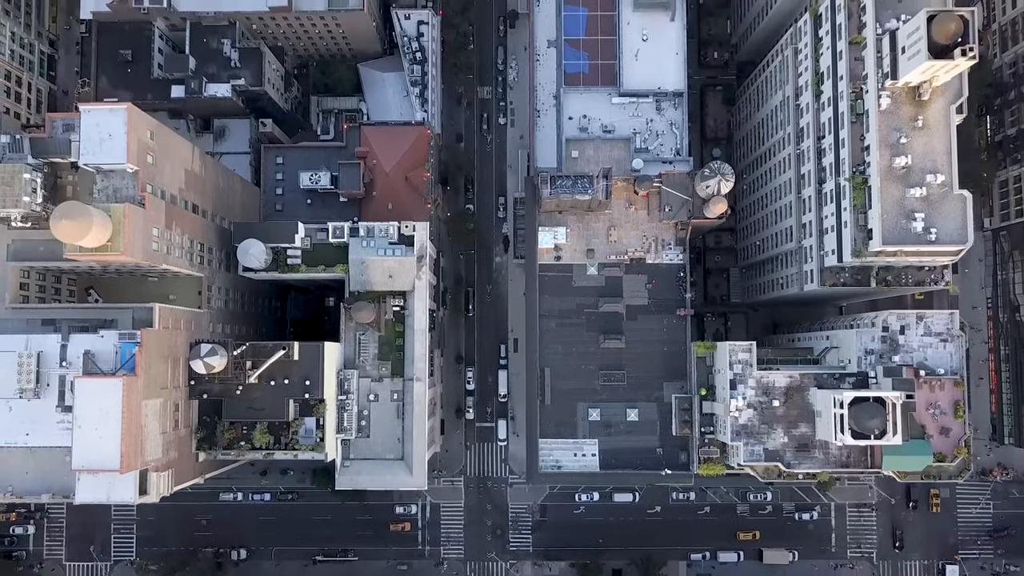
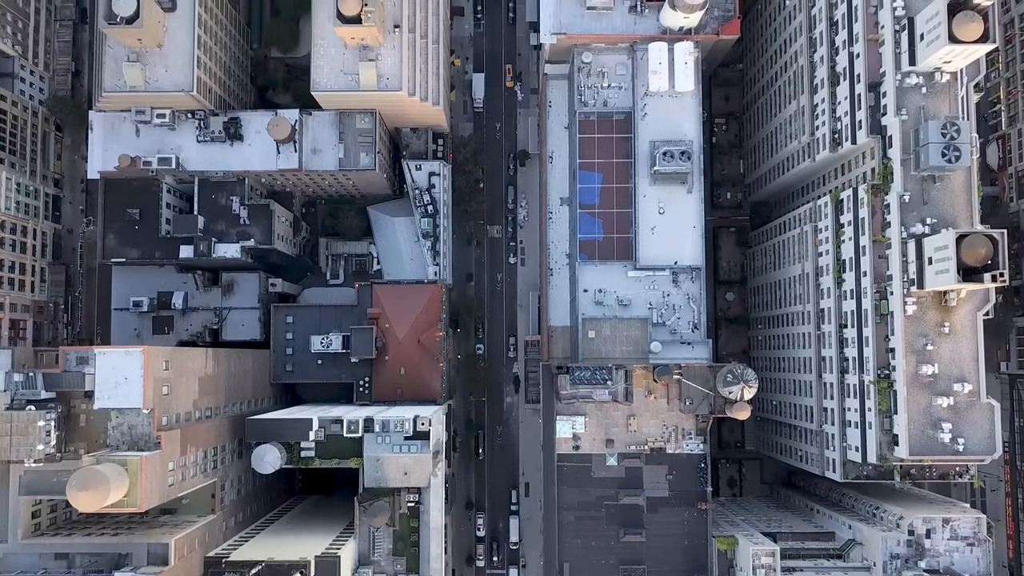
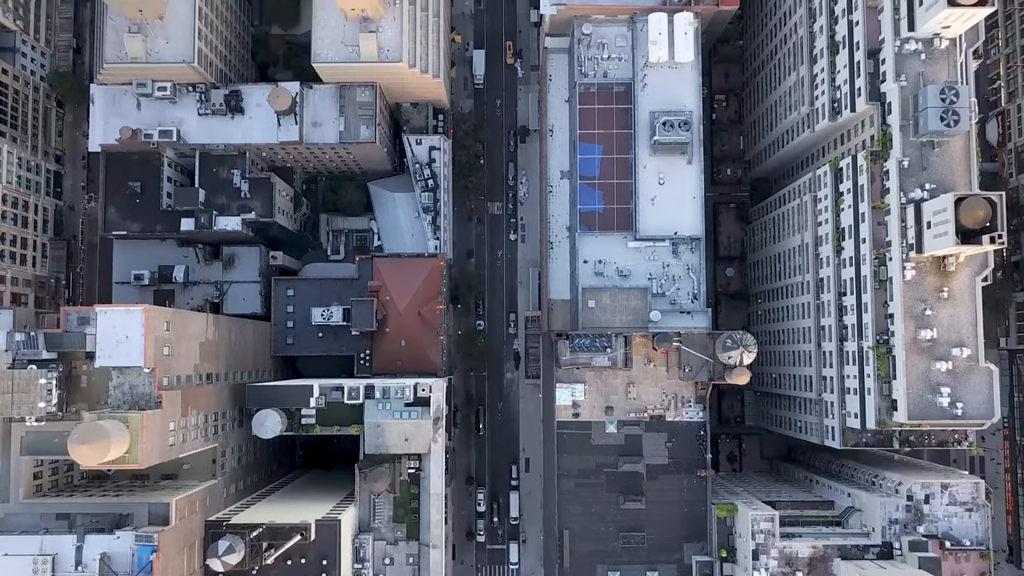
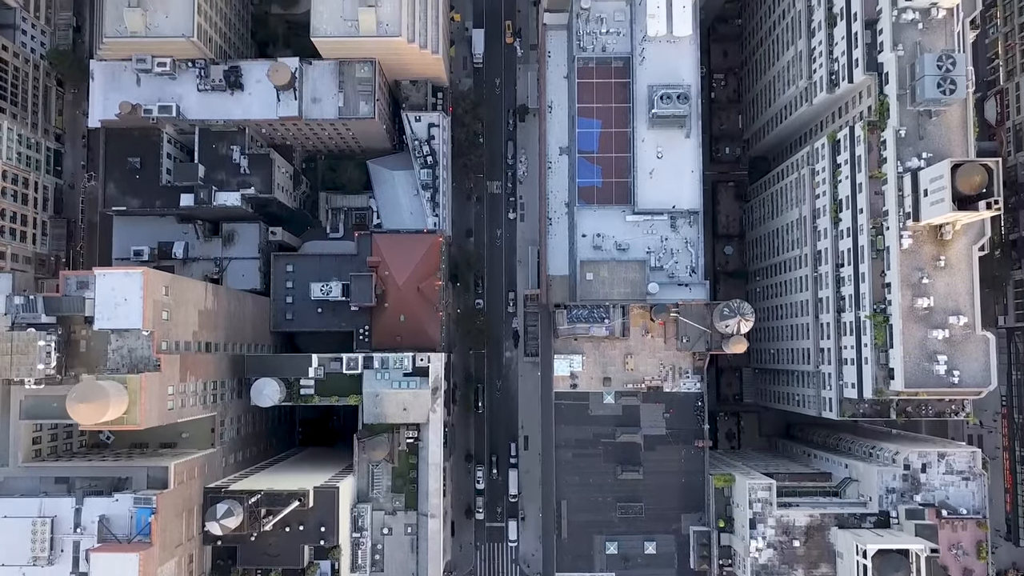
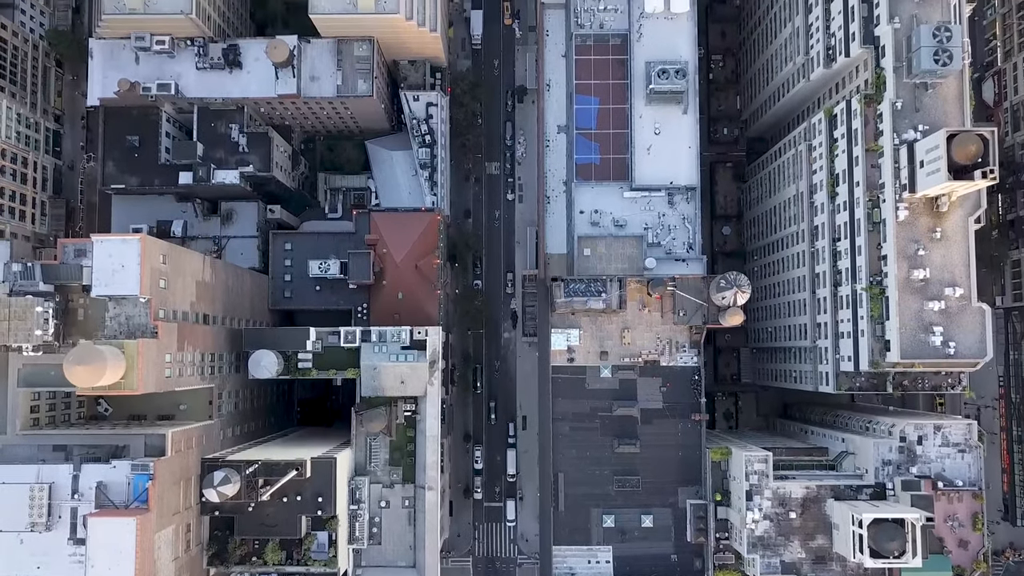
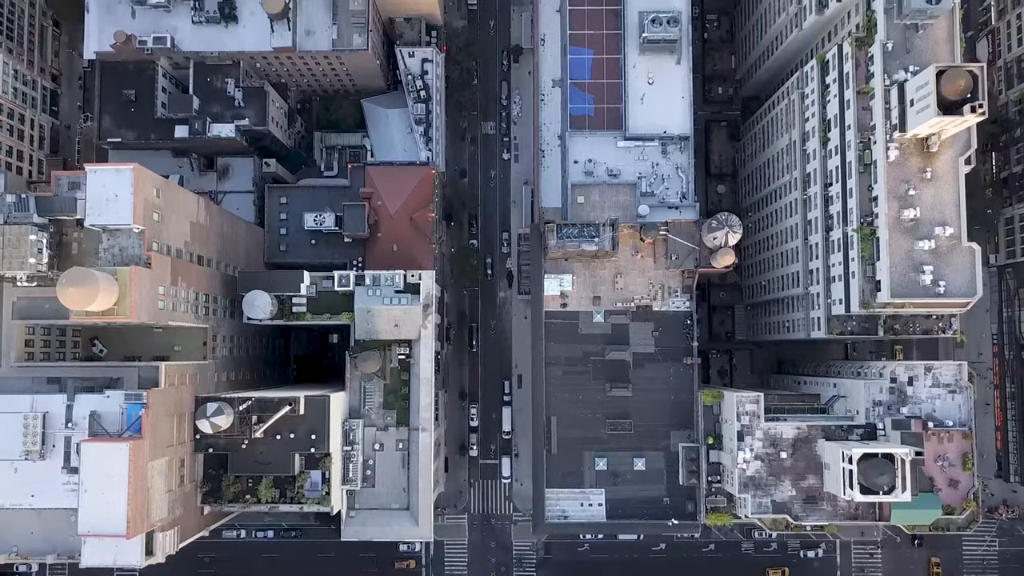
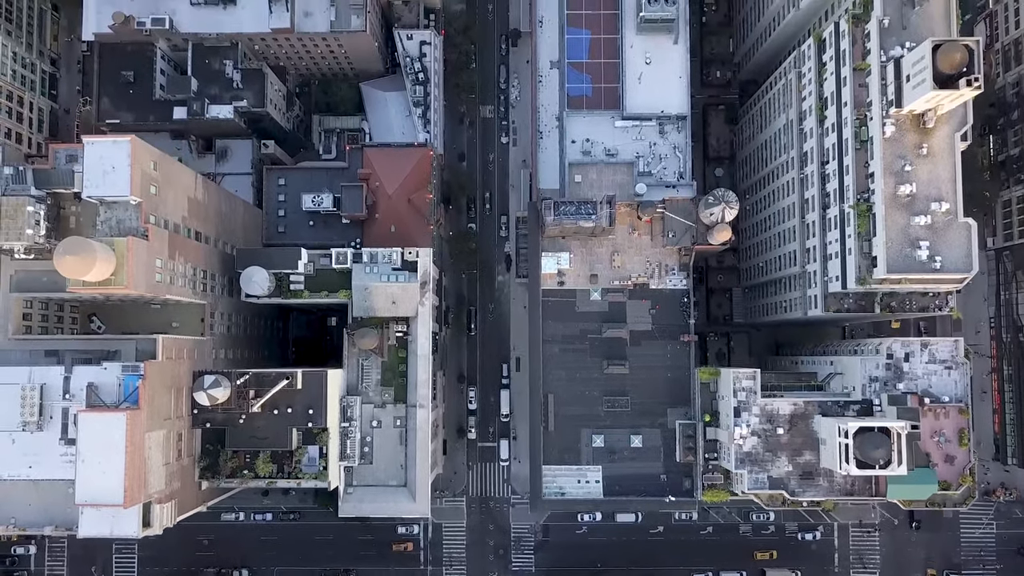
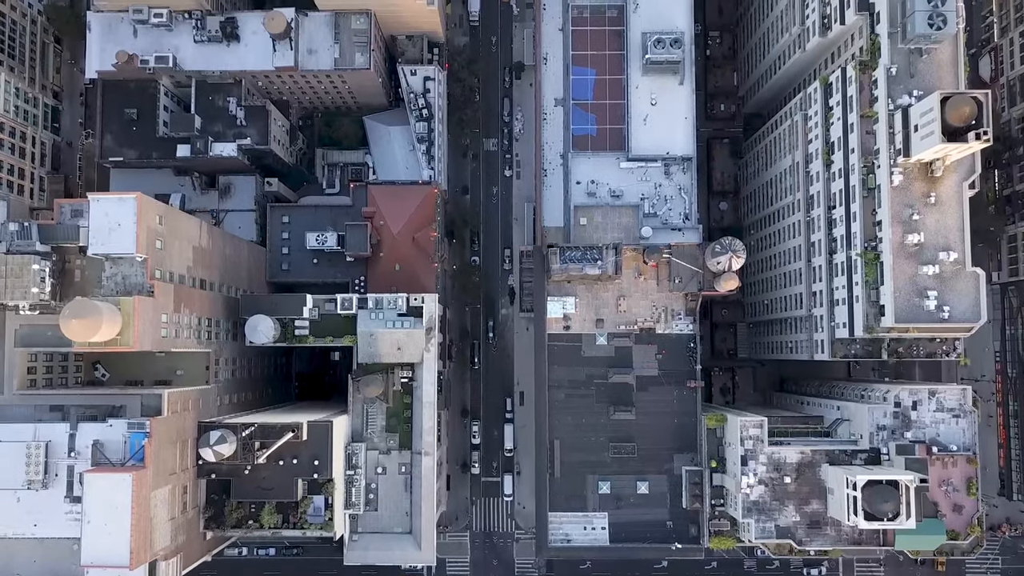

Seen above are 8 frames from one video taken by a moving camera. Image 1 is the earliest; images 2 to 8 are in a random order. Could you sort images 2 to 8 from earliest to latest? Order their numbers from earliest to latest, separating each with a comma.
7, 6, 8, 5, 4, 3, 2
